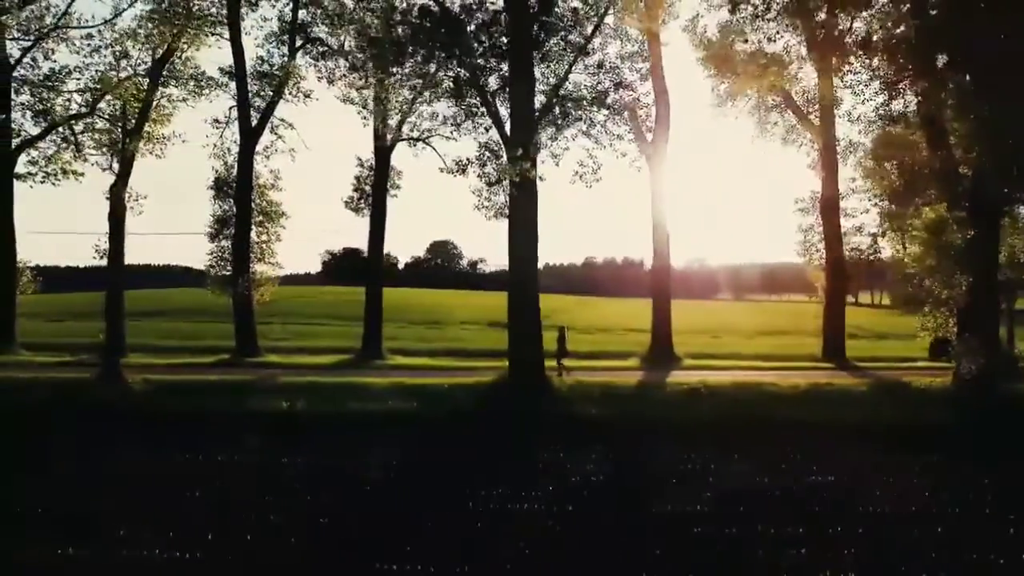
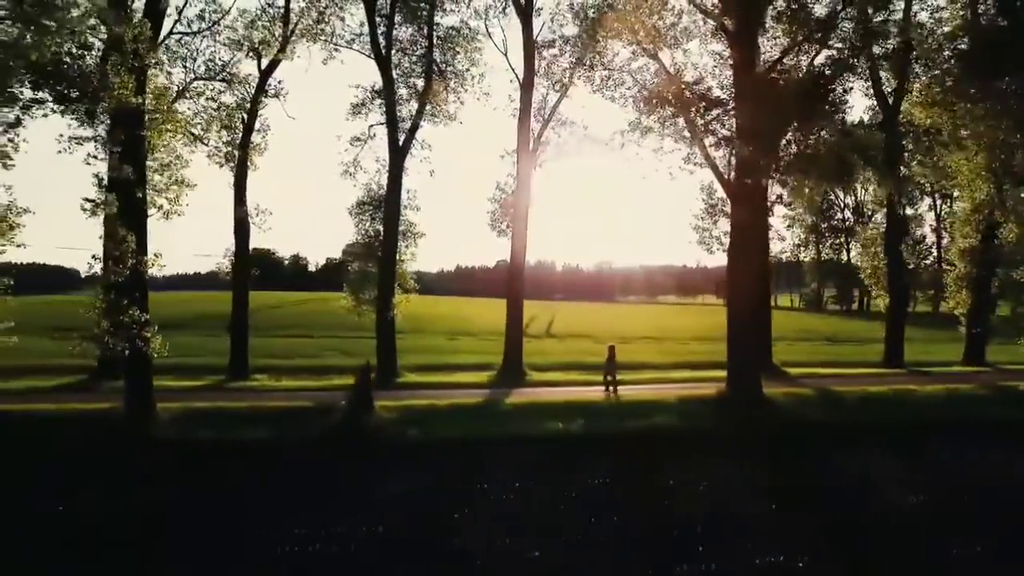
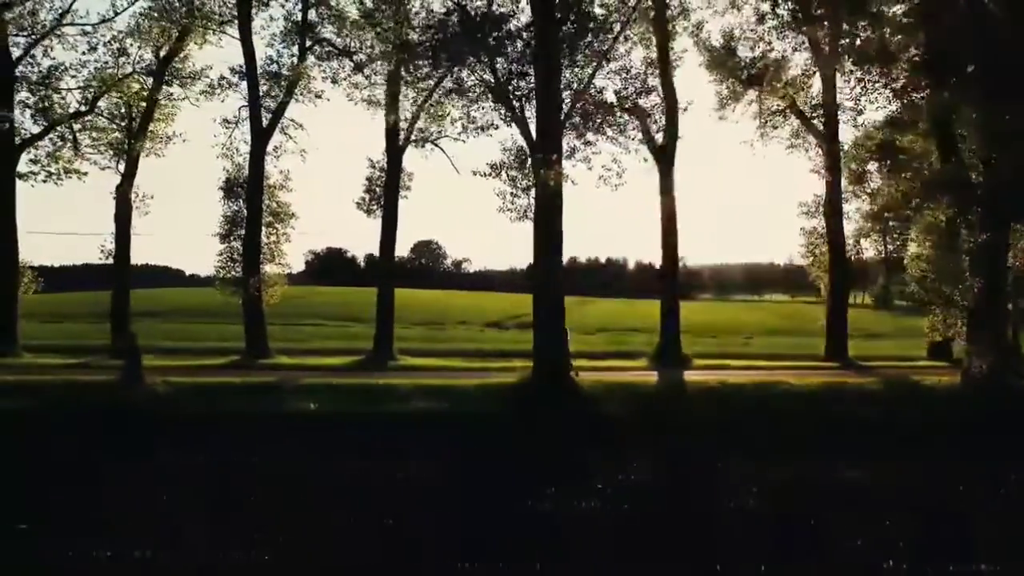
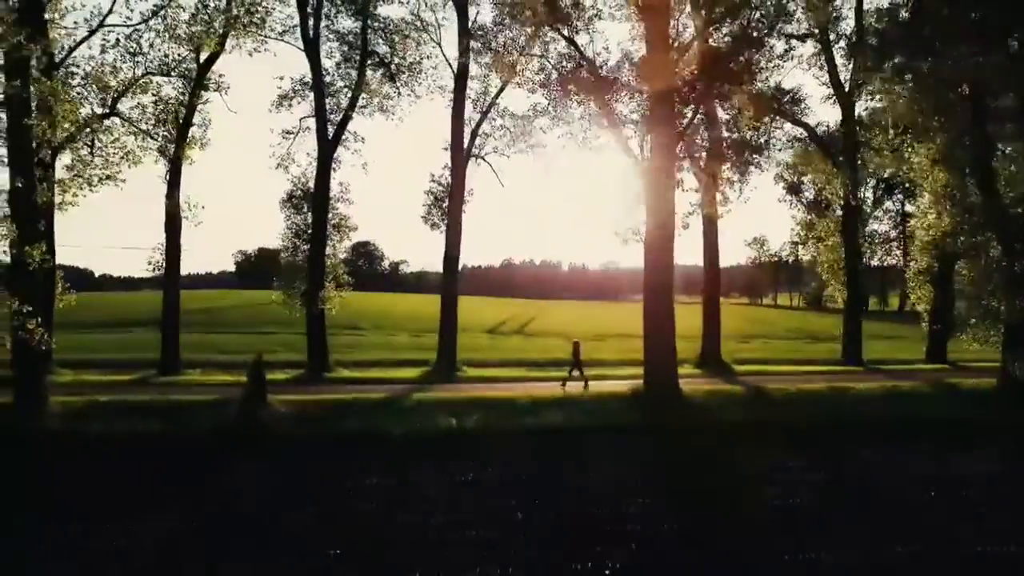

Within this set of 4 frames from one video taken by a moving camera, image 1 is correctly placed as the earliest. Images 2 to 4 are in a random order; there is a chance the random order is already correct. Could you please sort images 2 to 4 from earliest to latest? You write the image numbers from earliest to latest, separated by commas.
3, 4, 2
